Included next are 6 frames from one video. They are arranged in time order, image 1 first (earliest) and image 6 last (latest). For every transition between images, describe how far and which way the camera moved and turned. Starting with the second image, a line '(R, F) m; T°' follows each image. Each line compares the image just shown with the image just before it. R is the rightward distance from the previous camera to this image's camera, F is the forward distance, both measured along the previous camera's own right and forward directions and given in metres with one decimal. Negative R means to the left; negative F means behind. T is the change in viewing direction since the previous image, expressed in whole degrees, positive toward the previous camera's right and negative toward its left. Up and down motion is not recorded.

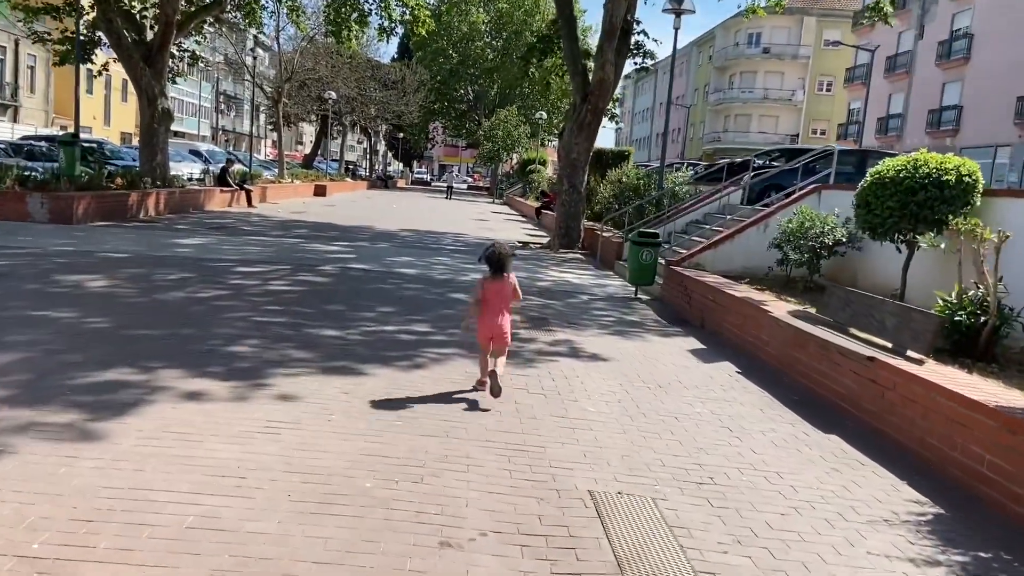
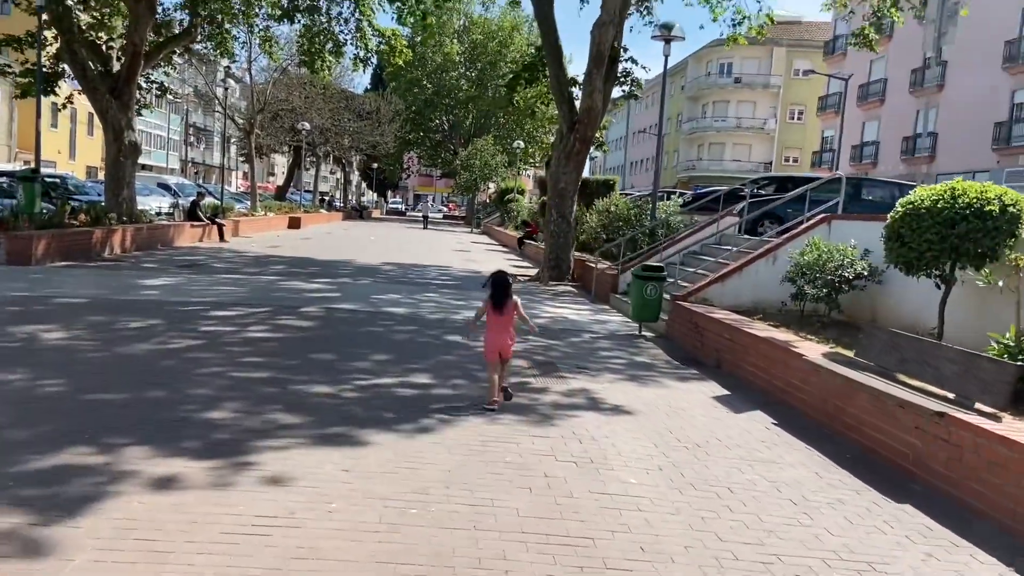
(-0.3, +0.7) m; +2°
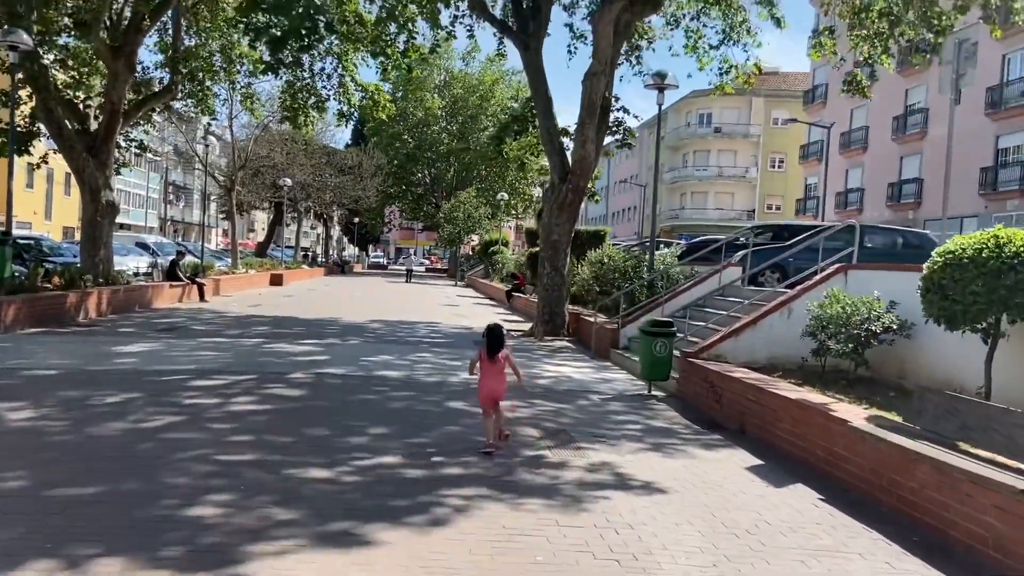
(-0.2, +0.6) m; +1°
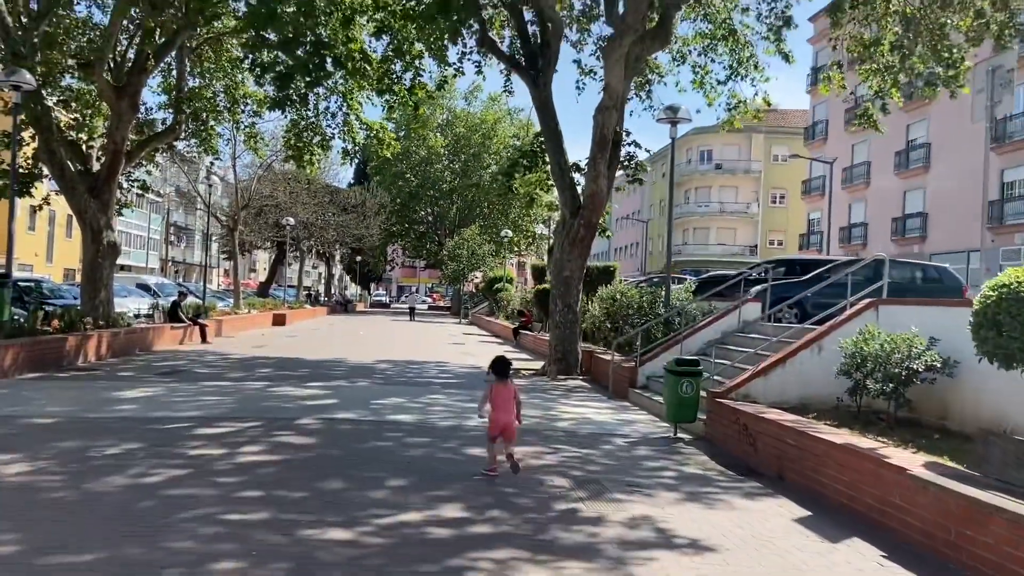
(-0.2, +0.4) m; 0°
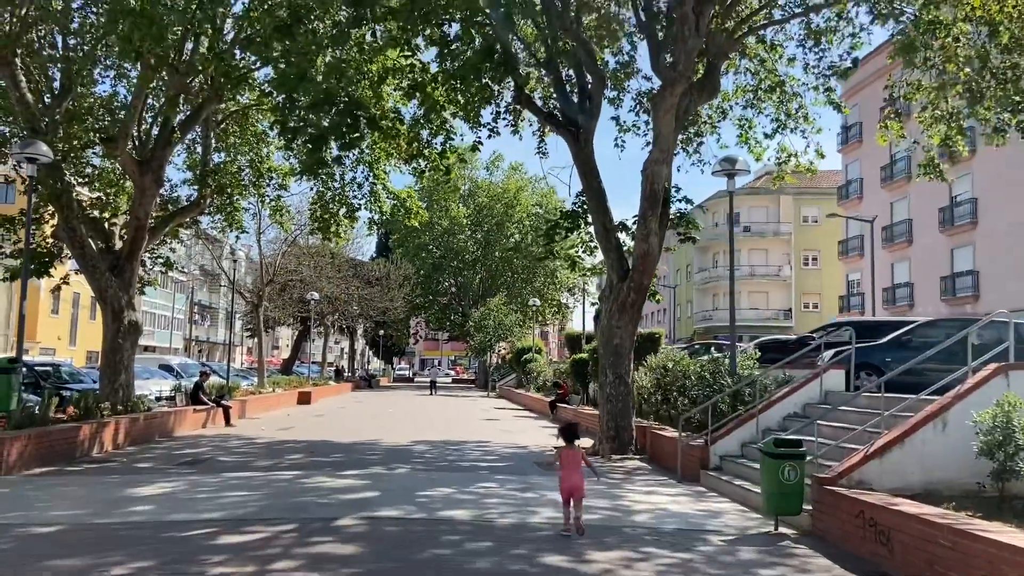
(-0.5, +1.2) m; -1°
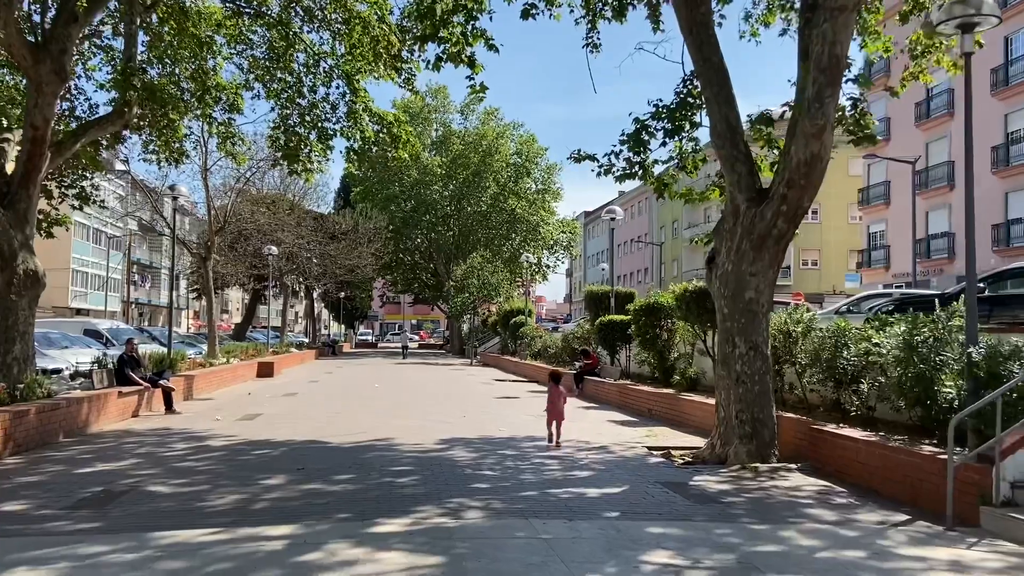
(-1.6, +5.0) m; +3°
